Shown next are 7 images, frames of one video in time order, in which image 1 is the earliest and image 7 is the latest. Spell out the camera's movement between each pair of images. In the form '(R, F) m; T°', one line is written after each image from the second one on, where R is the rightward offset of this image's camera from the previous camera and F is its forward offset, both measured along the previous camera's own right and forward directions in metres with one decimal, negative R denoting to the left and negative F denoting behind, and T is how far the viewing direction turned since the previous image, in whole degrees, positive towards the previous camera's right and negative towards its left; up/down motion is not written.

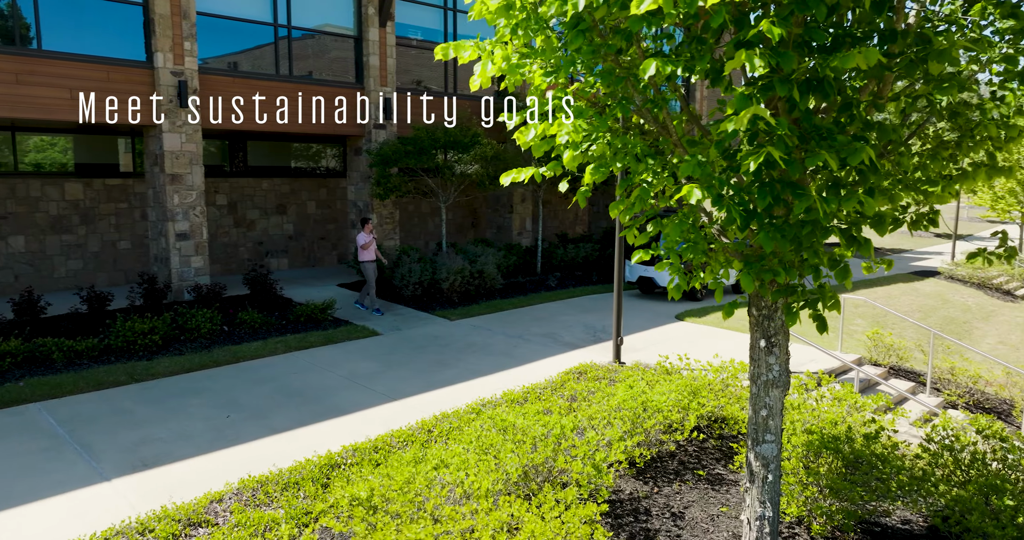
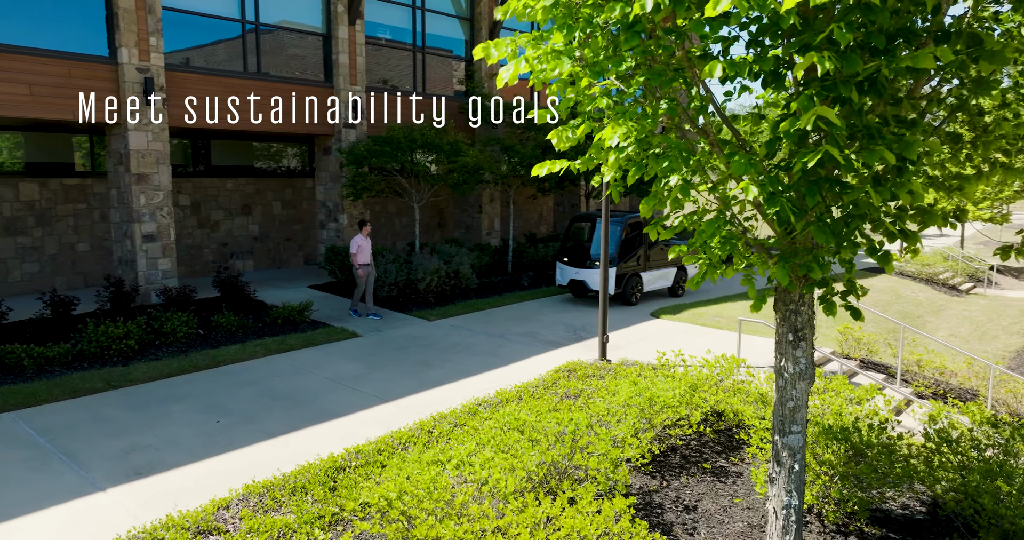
(-0.5, 0.0) m; +4°
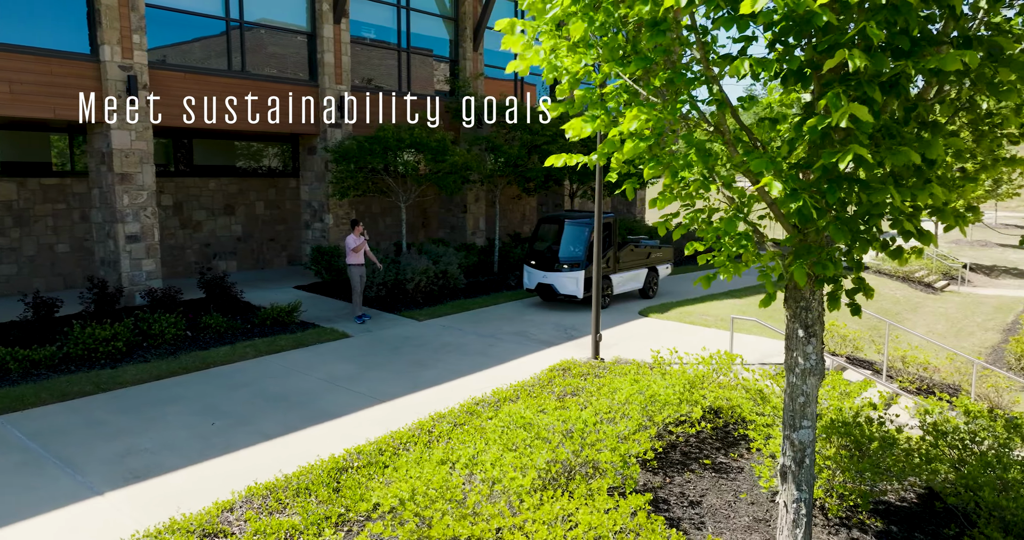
(-0.2, 0.0) m; +2°
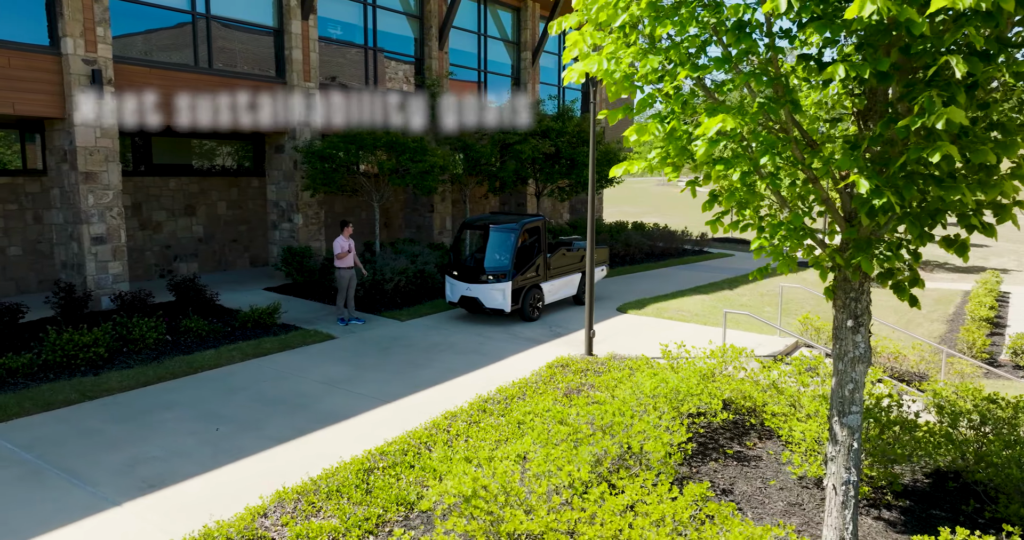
(-0.8, 0.0) m; +5°
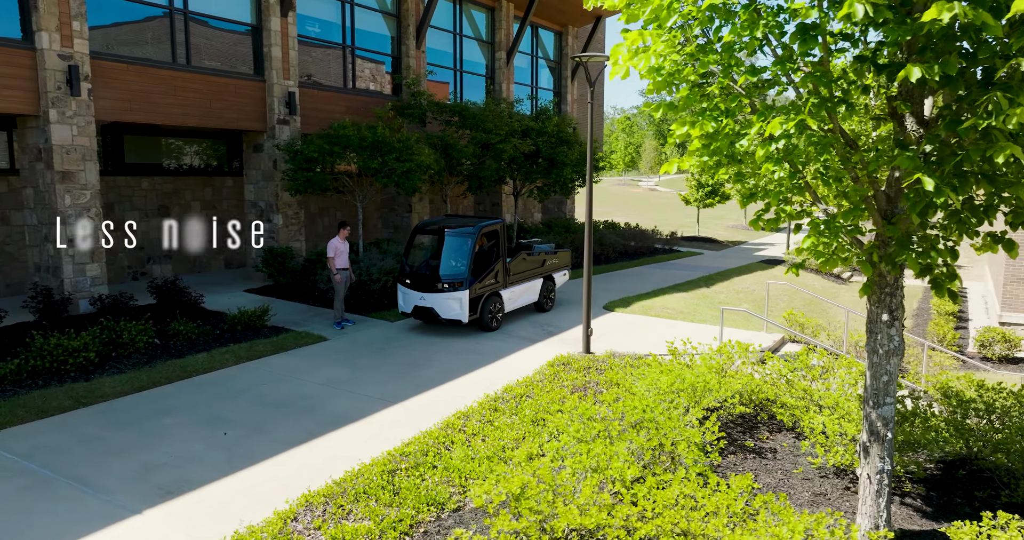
(-0.6, 0.0) m; +3°
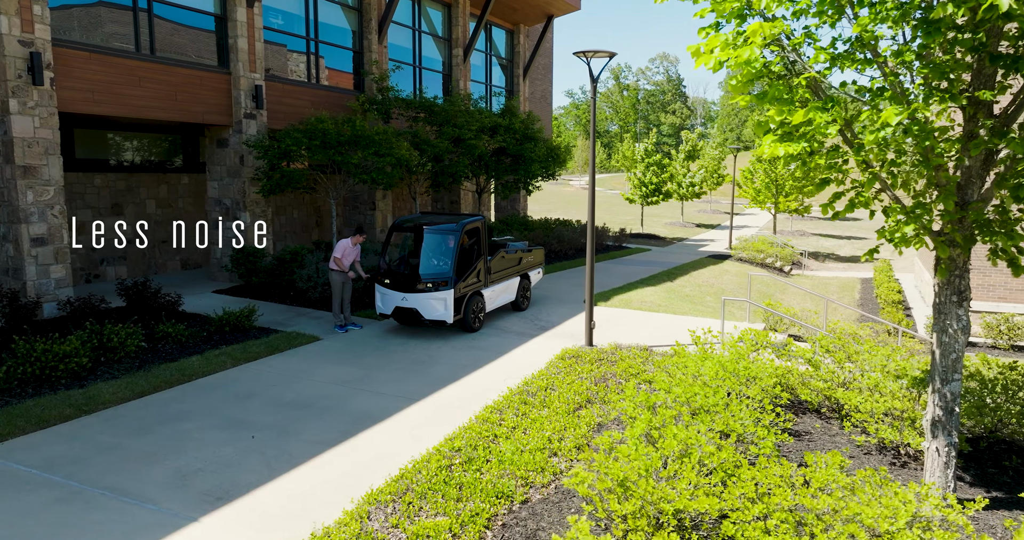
(-1.1, 0.0) m; +6°
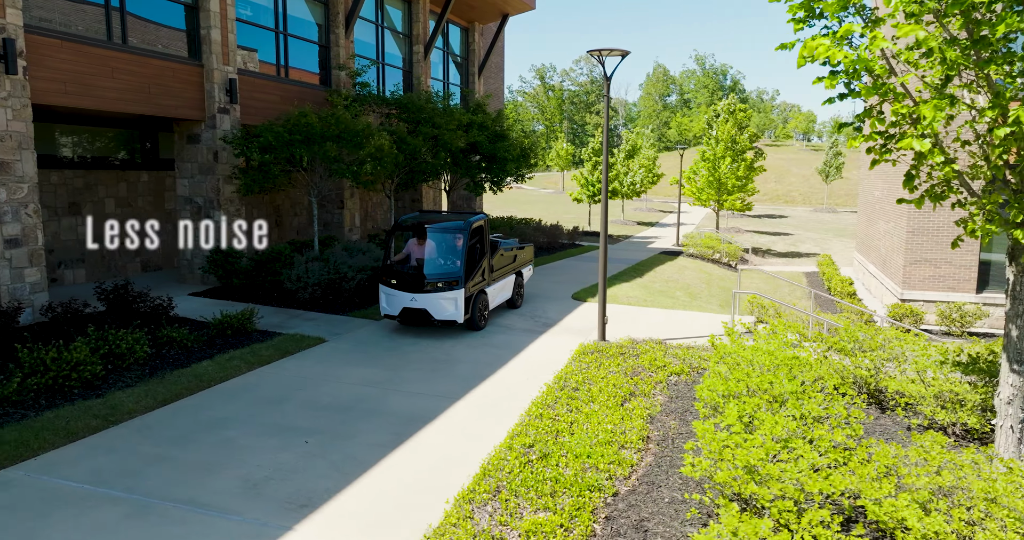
(-1.4, +0.1) m; +6°
